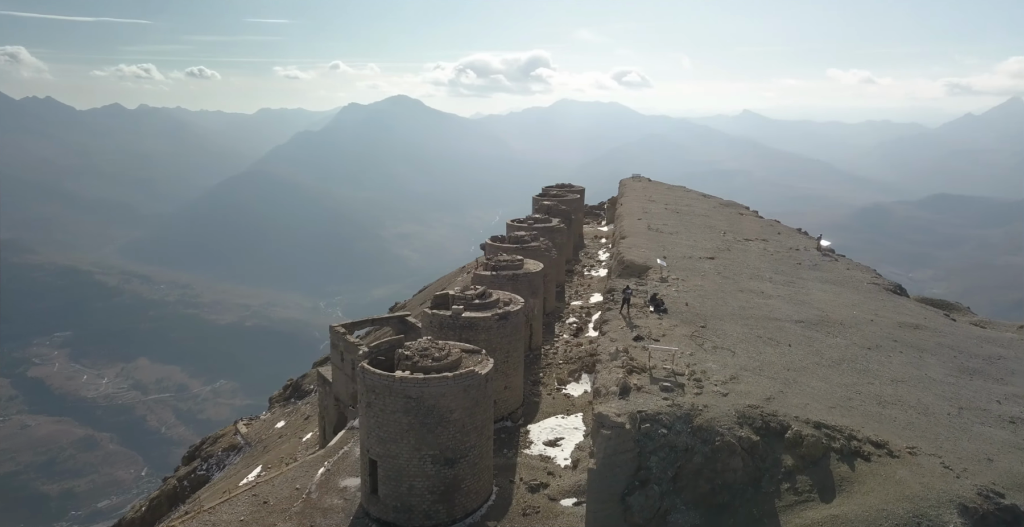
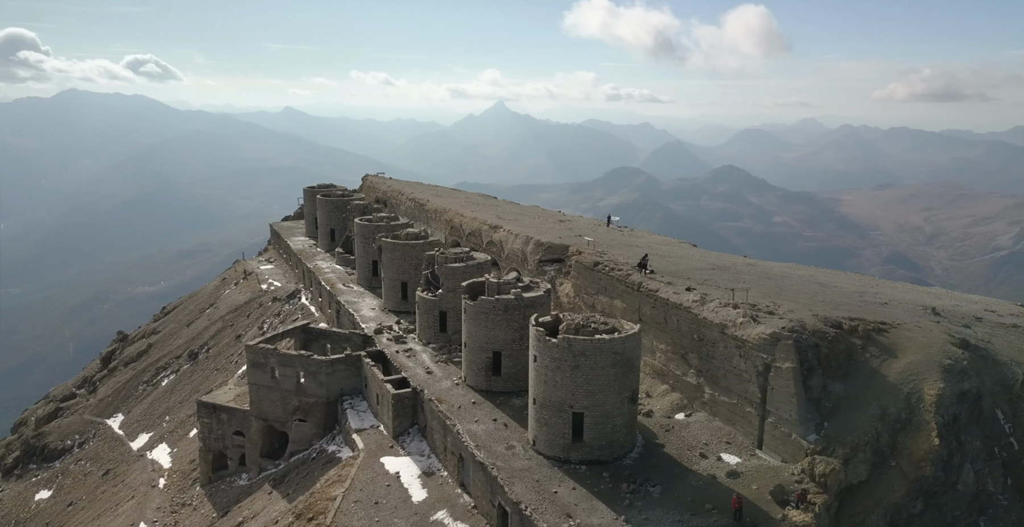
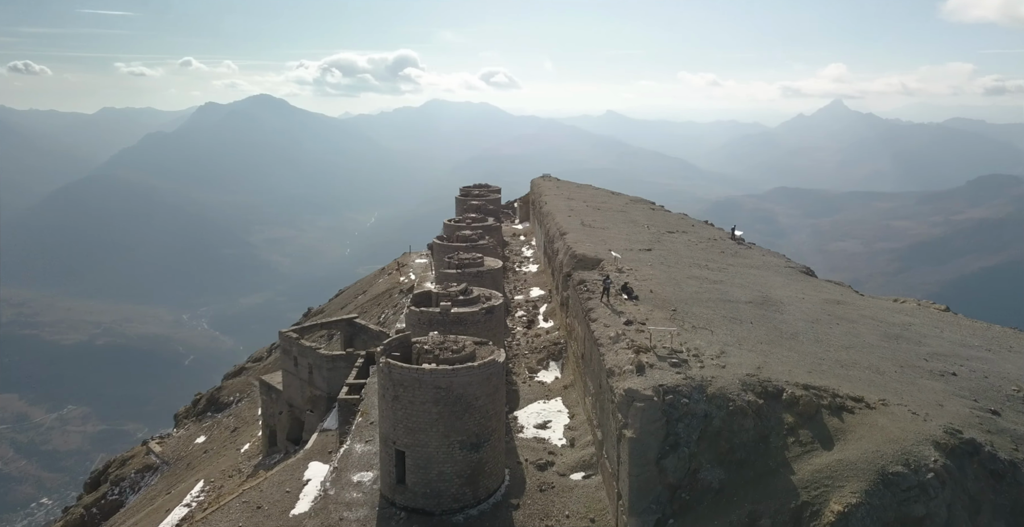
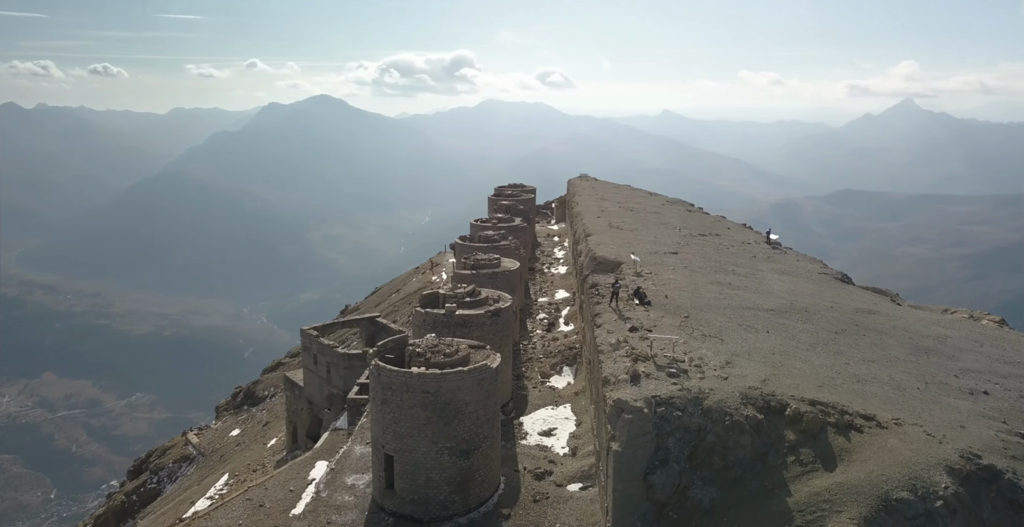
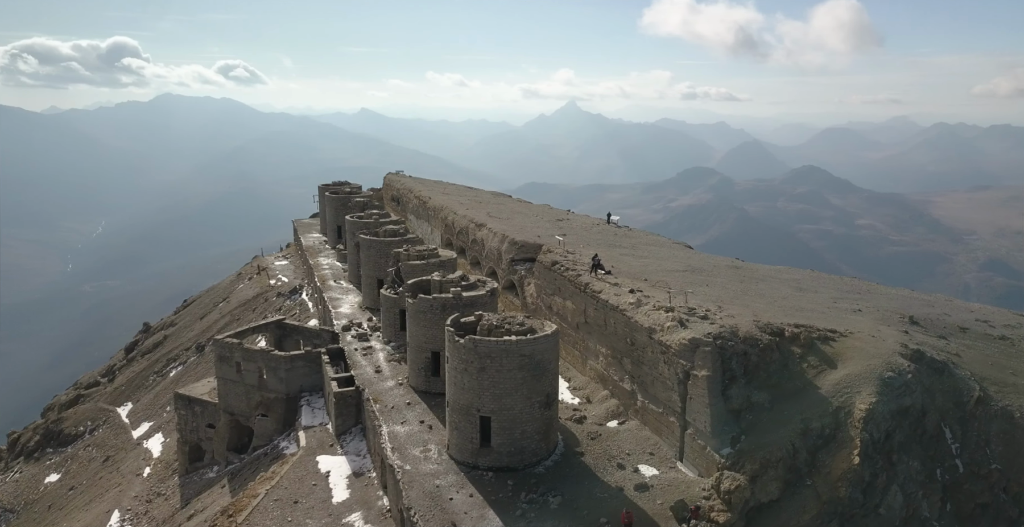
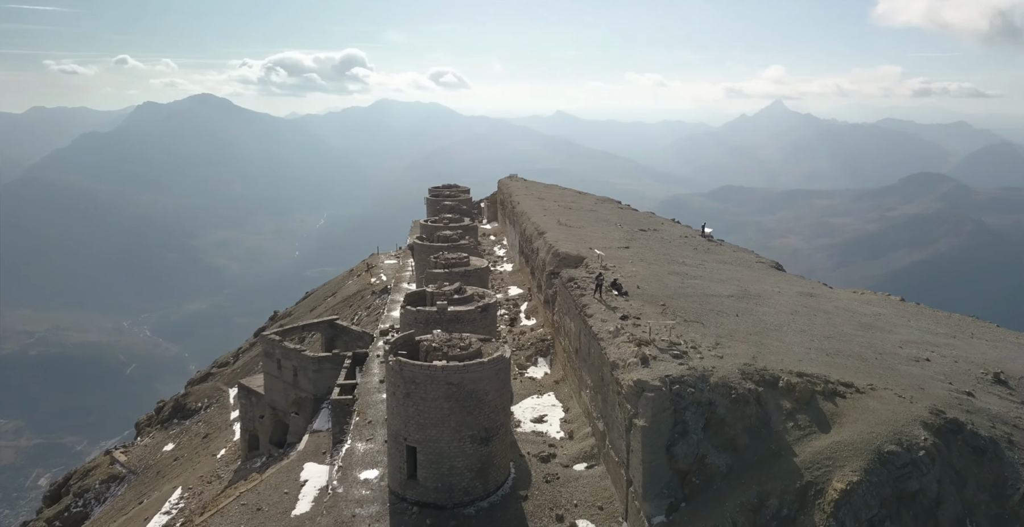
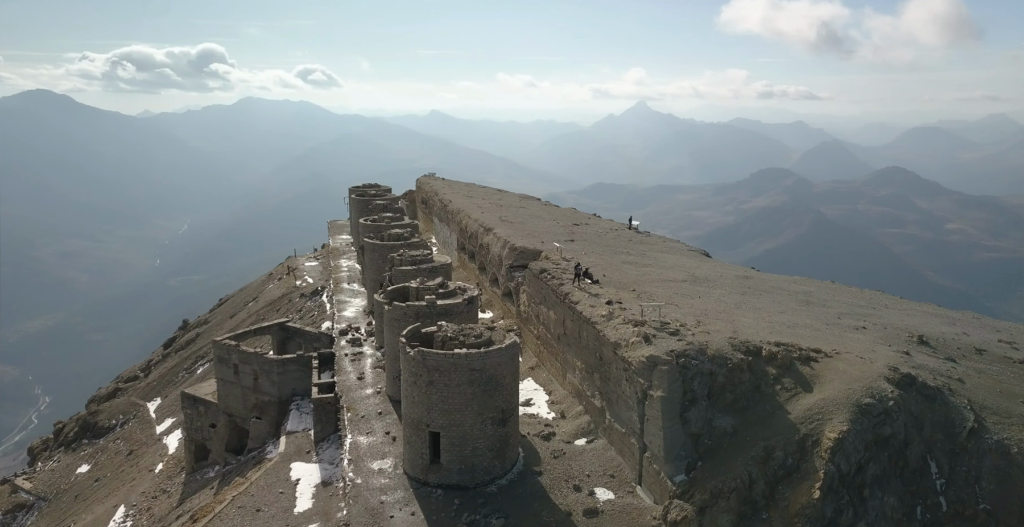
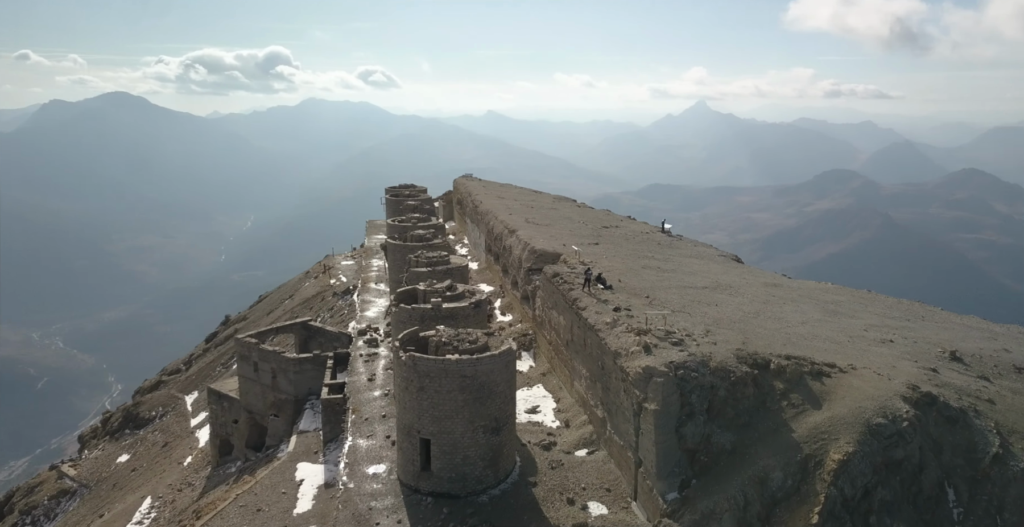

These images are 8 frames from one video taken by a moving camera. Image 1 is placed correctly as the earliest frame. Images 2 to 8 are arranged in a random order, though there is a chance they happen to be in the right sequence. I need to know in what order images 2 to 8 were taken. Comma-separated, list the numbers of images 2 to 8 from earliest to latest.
4, 3, 6, 8, 7, 5, 2
